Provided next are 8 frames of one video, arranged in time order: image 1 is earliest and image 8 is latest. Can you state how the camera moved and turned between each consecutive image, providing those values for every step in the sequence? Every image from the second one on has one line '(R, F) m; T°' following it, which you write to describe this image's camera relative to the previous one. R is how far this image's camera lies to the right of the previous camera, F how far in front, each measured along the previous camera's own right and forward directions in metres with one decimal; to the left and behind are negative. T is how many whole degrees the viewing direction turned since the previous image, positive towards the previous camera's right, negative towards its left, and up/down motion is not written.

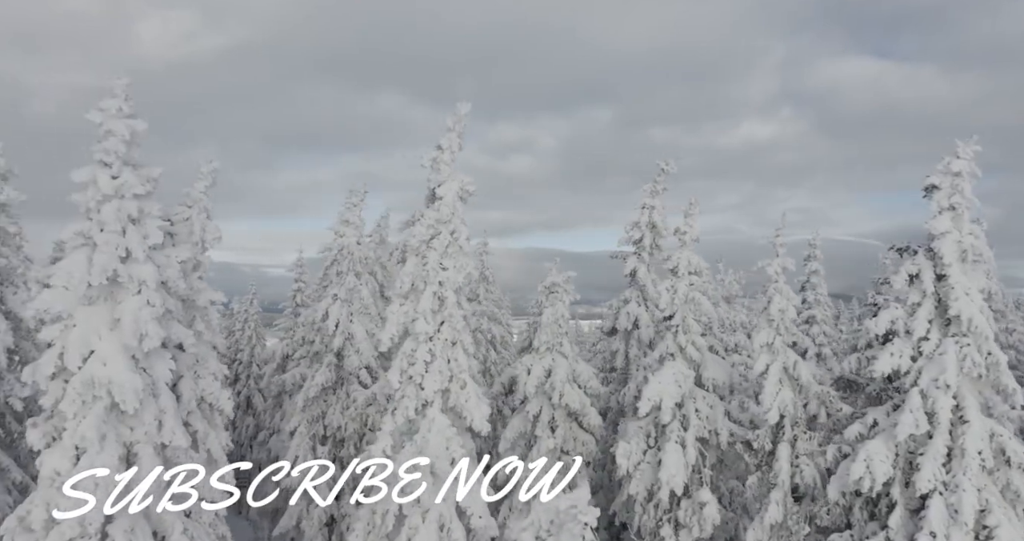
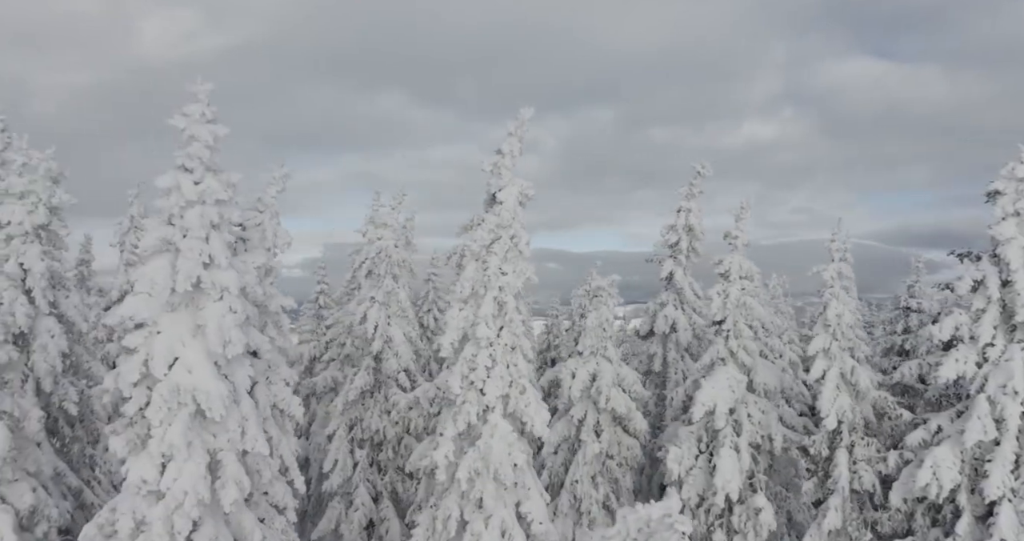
(-1.6, +0.1) m; 0°
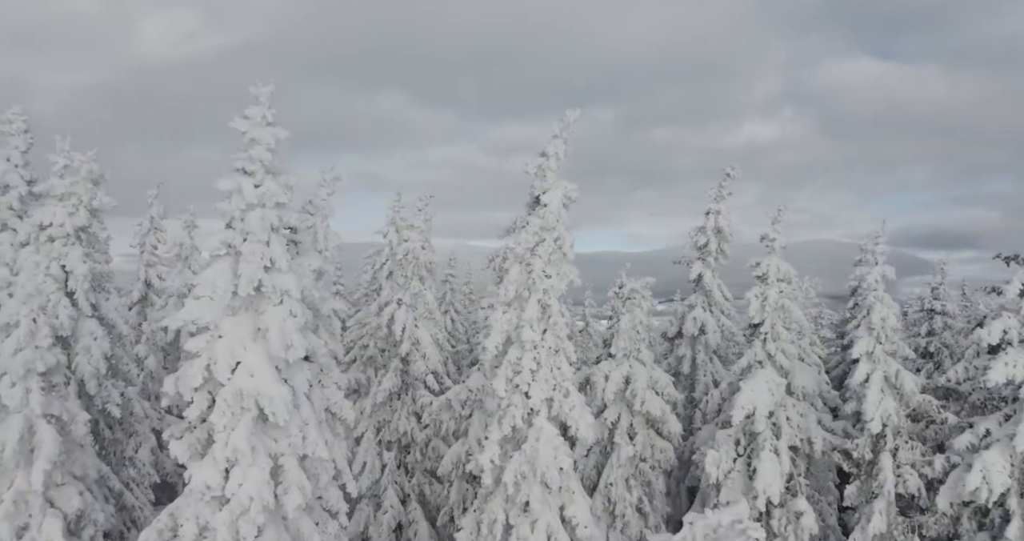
(-1.2, +0.1) m; 0°
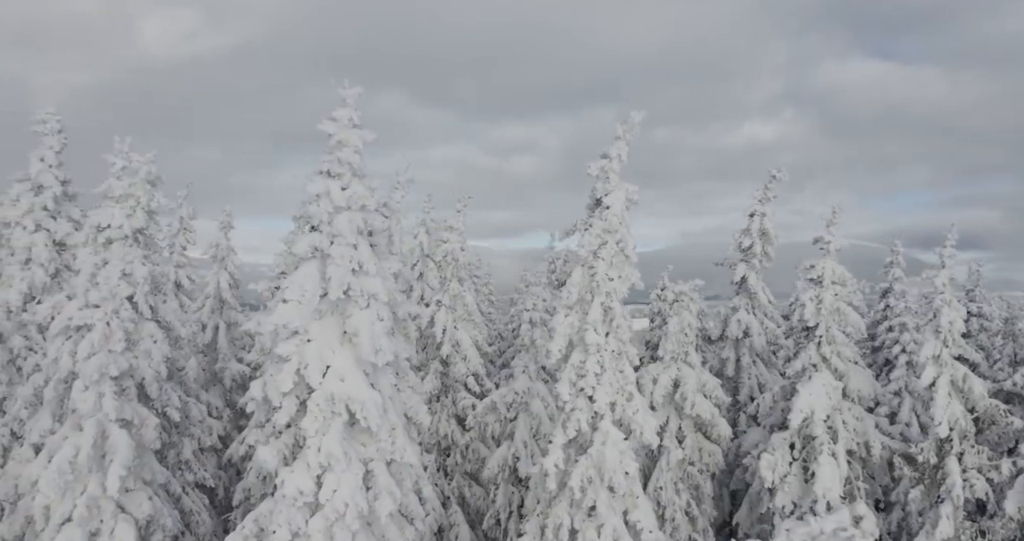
(-1.7, +0.2) m; 0°
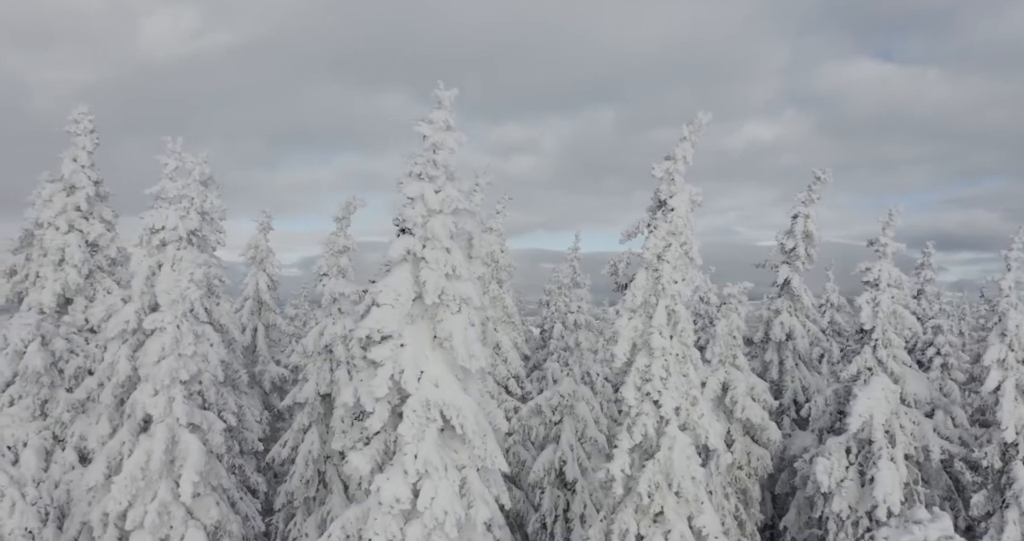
(-1.7, +0.2) m; 0°
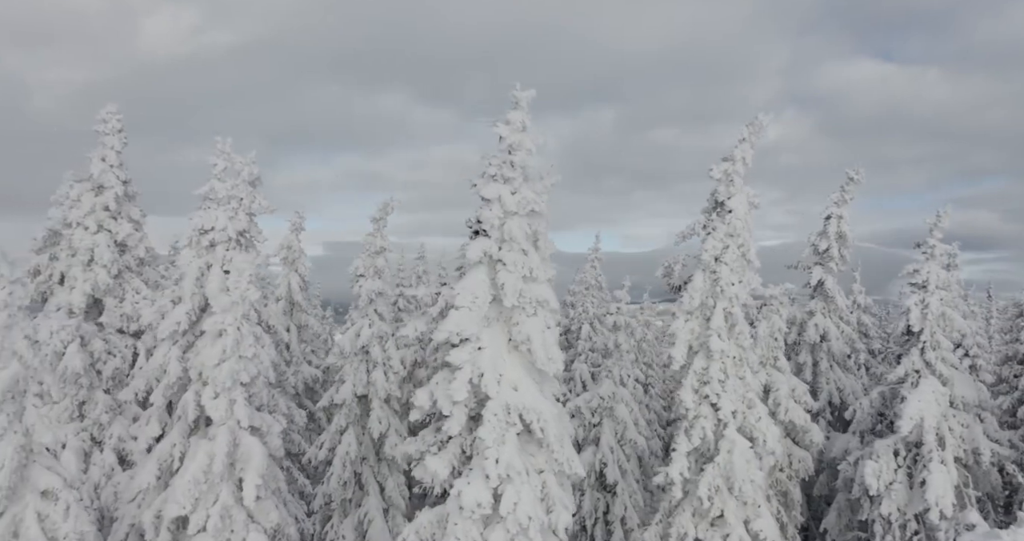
(-1.5, +0.2) m; 0°
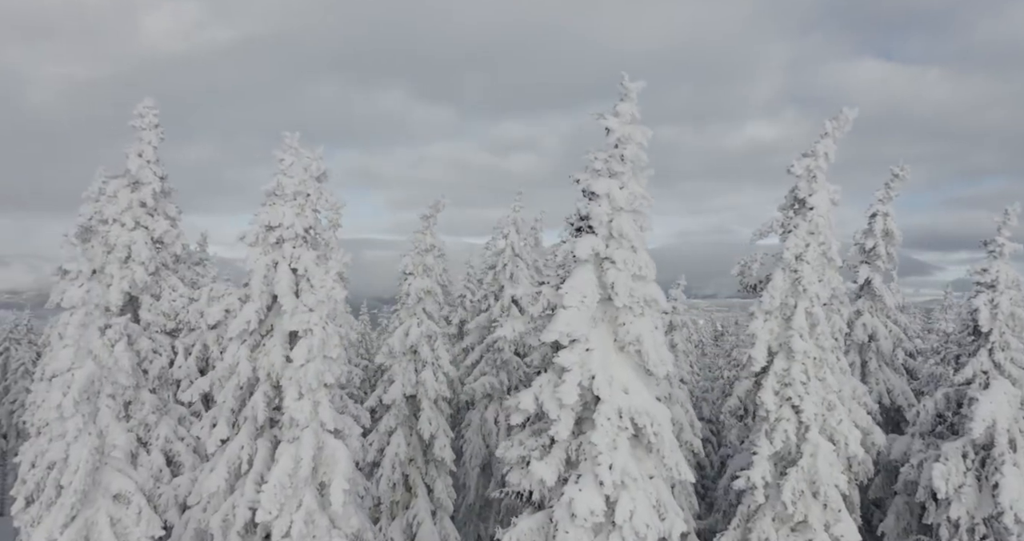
(-2.0, +0.4) m; 0°
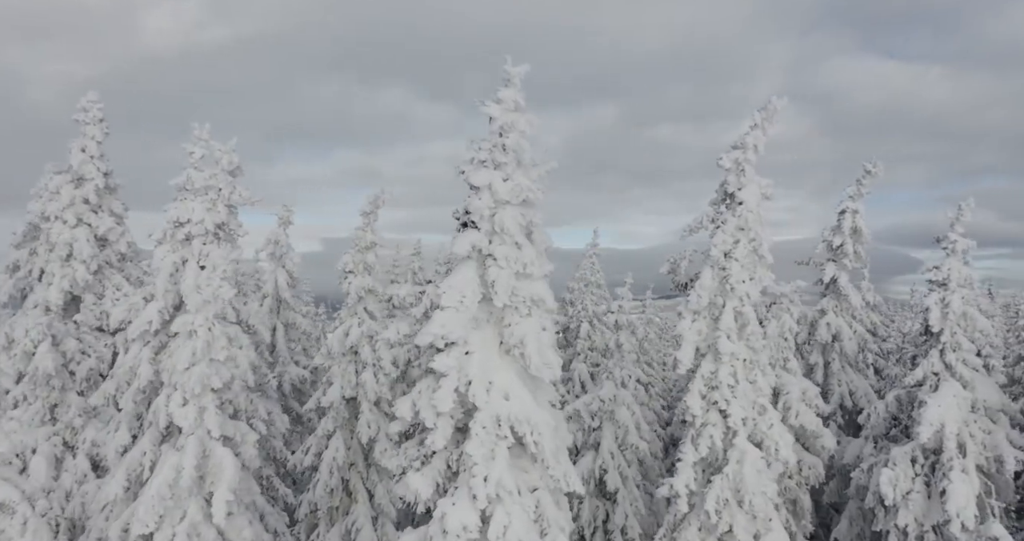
(+2.1, +0.9) m; 0°
